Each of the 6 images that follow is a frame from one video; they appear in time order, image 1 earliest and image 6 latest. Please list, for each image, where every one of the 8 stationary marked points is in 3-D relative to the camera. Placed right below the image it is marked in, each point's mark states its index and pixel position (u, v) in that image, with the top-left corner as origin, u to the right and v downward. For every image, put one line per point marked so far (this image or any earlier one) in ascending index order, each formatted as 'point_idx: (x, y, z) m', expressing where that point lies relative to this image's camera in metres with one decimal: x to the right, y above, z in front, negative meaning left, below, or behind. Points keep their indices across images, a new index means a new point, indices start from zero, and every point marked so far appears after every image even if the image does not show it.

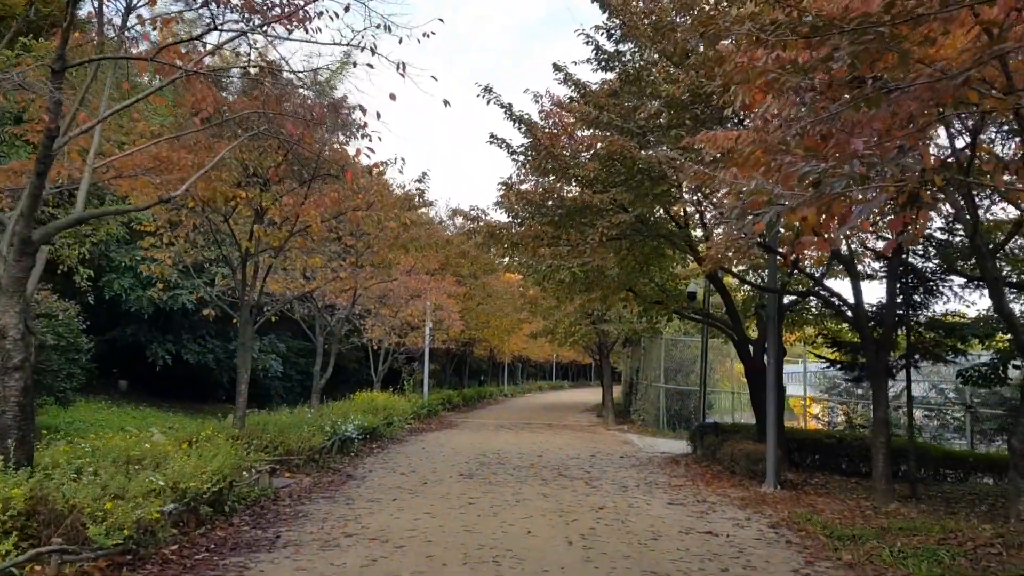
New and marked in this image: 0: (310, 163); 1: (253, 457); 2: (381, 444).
0: (-2.4, +1.5, +11.4) m
1: (-2.6, -1.7, +9.6) m
2: (-2.2, -2.6, +16.0) m
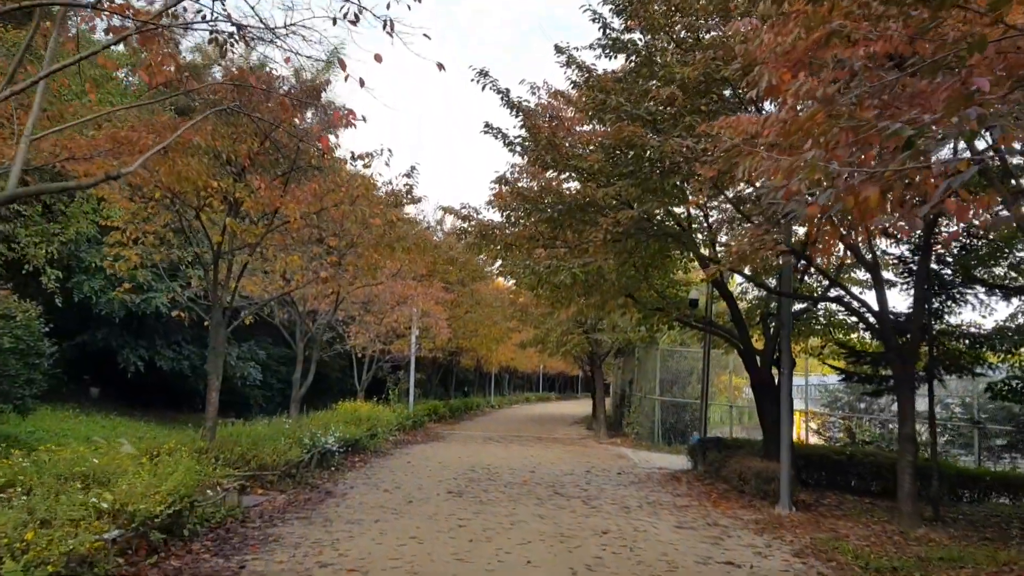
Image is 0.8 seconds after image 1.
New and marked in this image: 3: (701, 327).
0: (-2.4, +1.5, +10.5) m
1: (-2.6, -1.7, +8.7) m
2: (-2.3, -2.7, +15.1) m
3: (+2.8, -0.6, +14.0) m
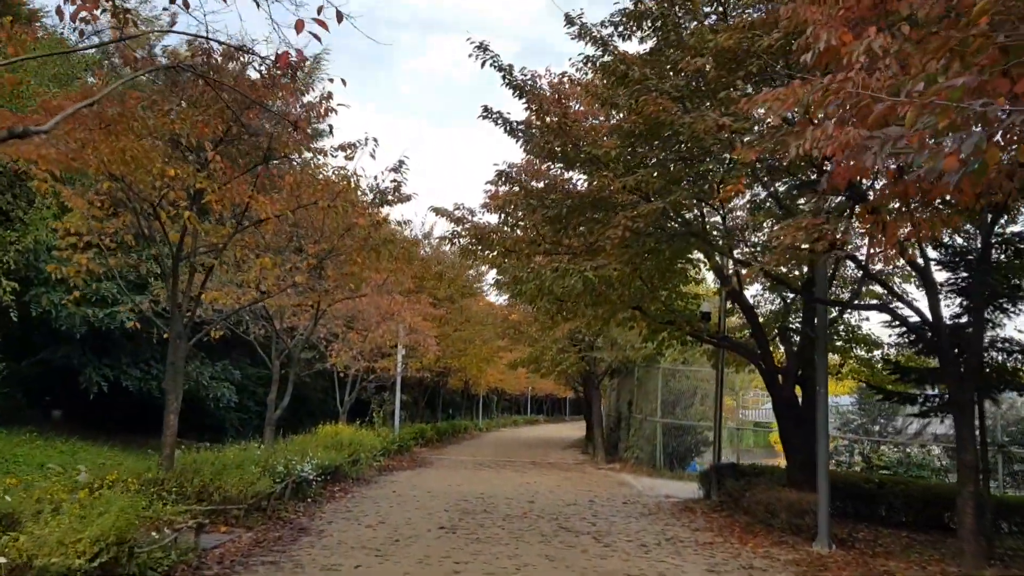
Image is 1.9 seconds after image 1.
0: (-2.4, +1.5, +9.3) m
1: (-2.6, -1.7, +7.3) m
2: (-2.4, -2.9, +13.8) m
3: (+2.7, -0.7, +12.8) m
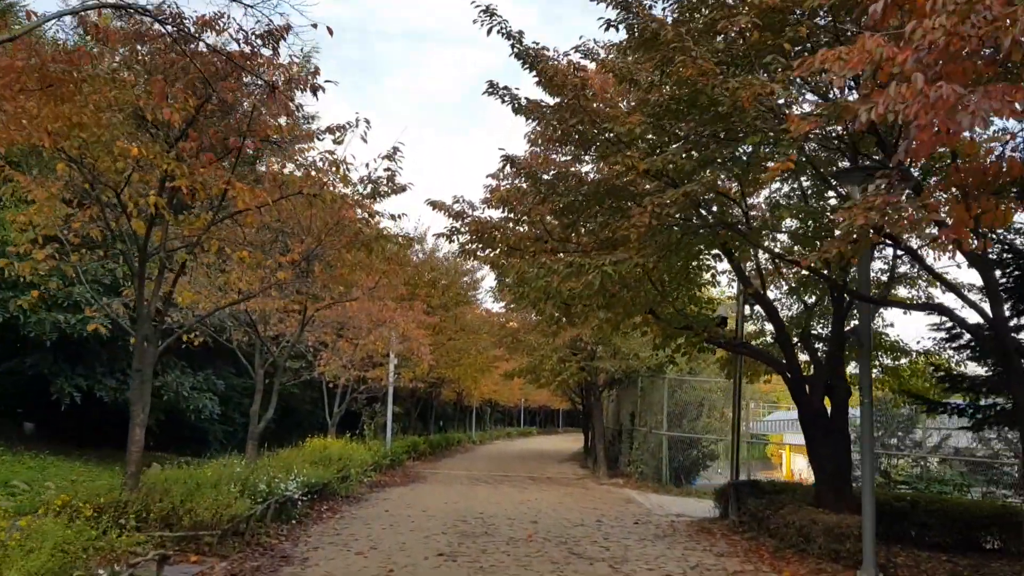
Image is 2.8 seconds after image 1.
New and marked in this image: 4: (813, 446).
0: (-2.4, +1.5, +8.3) m
1: (-2.5, -1.7, +6.3) m
2: (-2.4, -2.9, +12.7) m
3: (+2.8, -0.7, +11.8) m
4: (+3.5, -1.8, +11.1) m
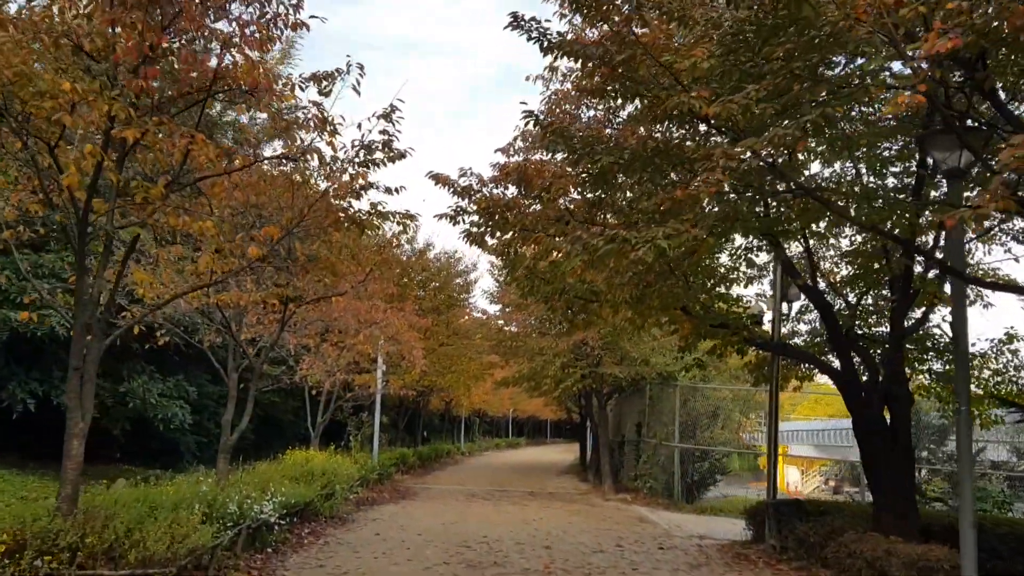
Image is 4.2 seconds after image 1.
0: (-2.2, +1.6, +6.8) m
1: (-2.3, -1.5, +4.8) m
2: (-2.3, -2.8, +11.2) m
3: (+2.9, -0.7, +10.4) m
4: (+3.6, -1.7, +9.6) m
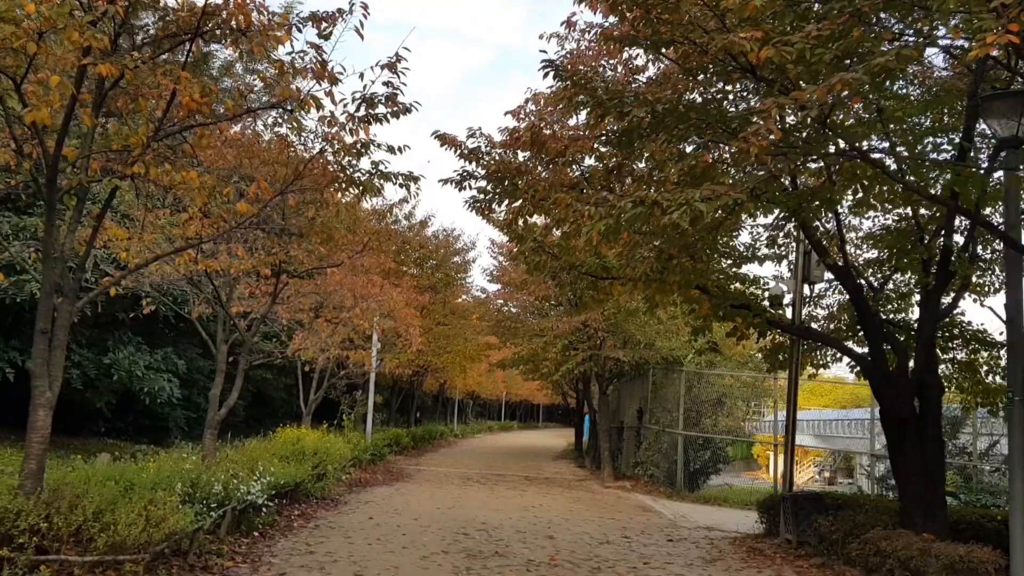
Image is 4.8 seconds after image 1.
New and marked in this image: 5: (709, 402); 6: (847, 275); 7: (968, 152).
0: (-2.0, +1.9, +6.1) m
1: (-2.2, -1.3, +4.2) m
2: (-2.3, -2.5, +10.6) m
3: (+2.9, -0.5, +9.8) m
4: (+3.7, -1.5, +9.1) m
5: (+3.6, -2.1, +17.5) m
6: (+3.2, +0.1, +9.1) m
7: (+4.0, +1.2, +8.4) m
